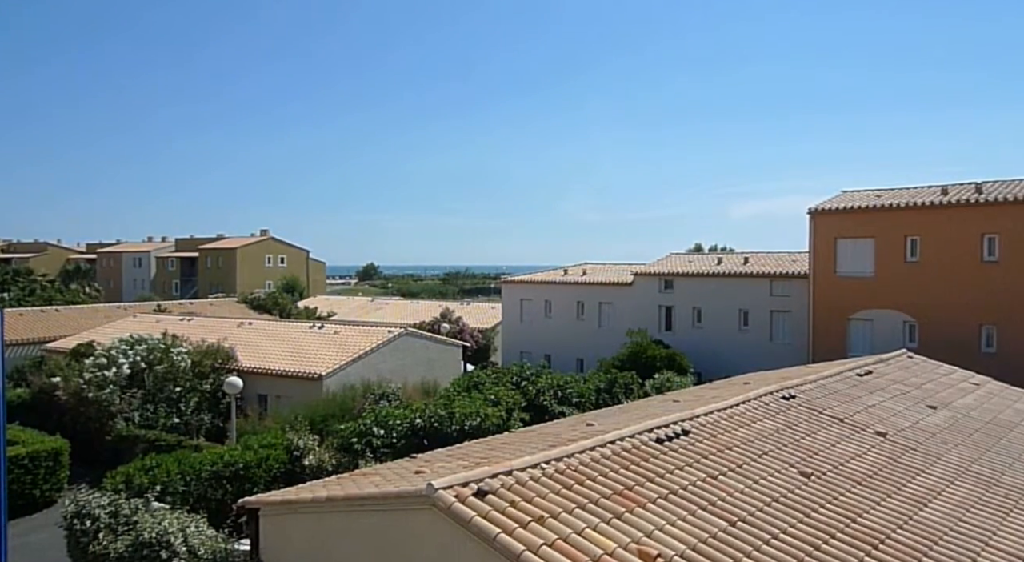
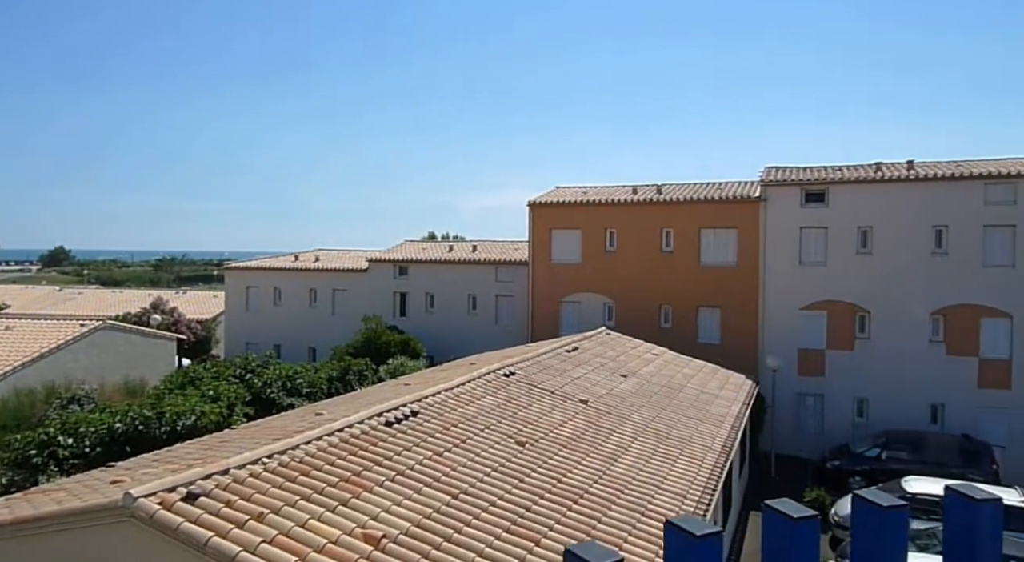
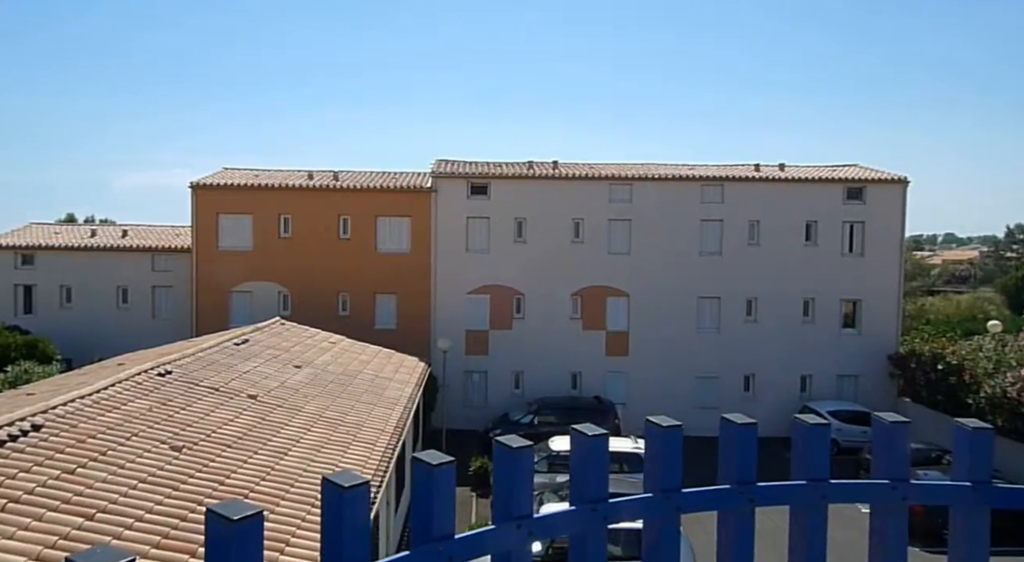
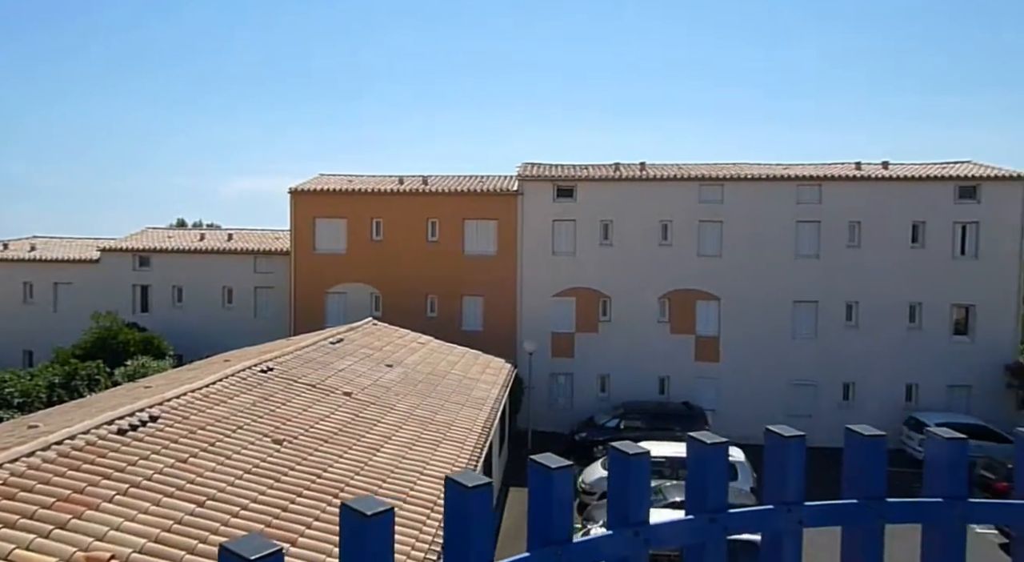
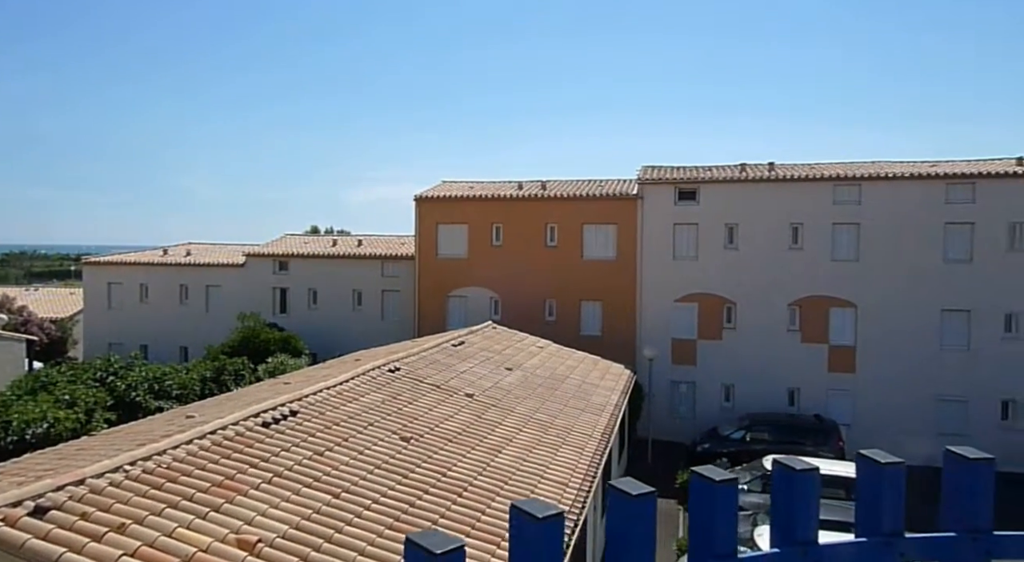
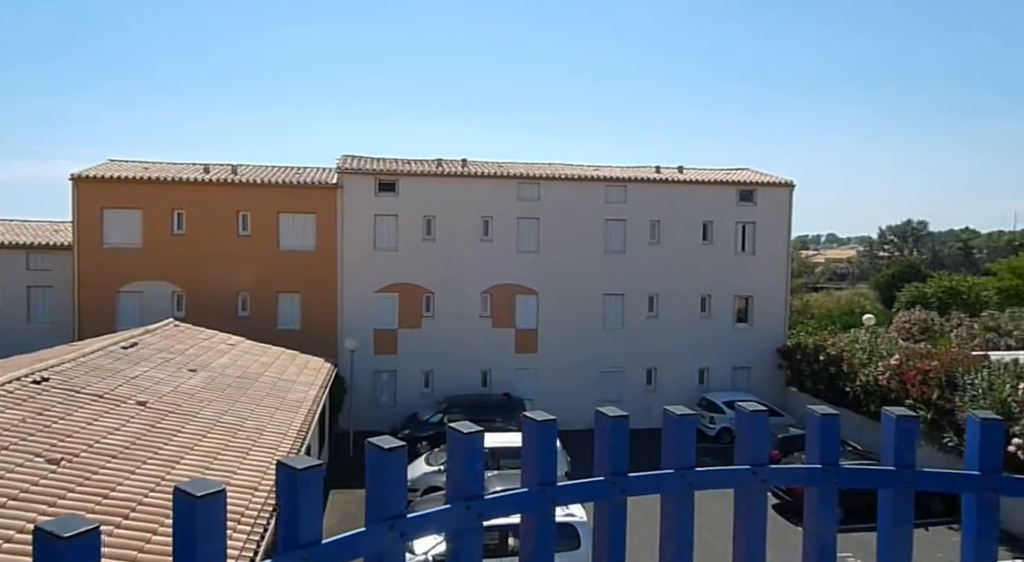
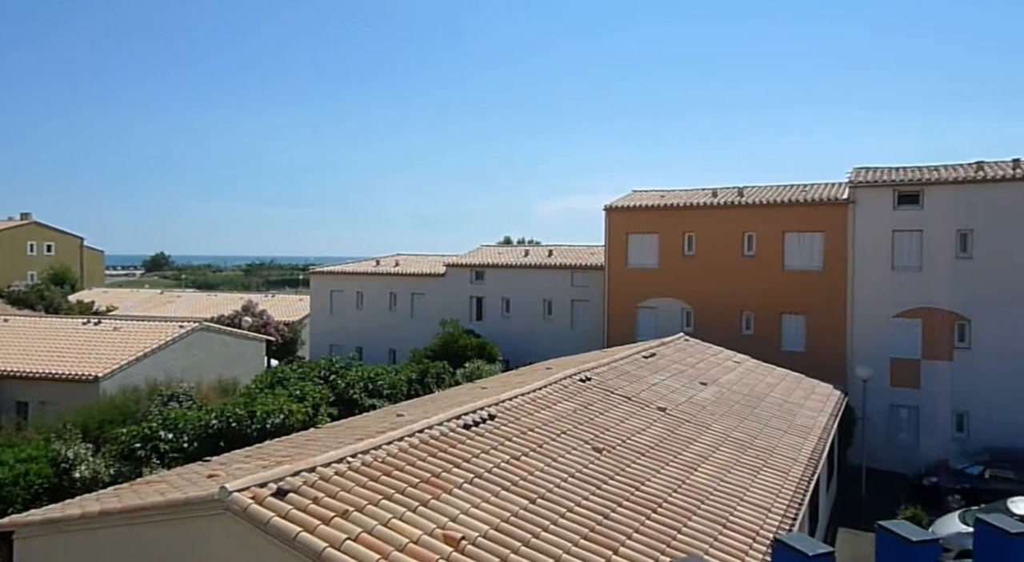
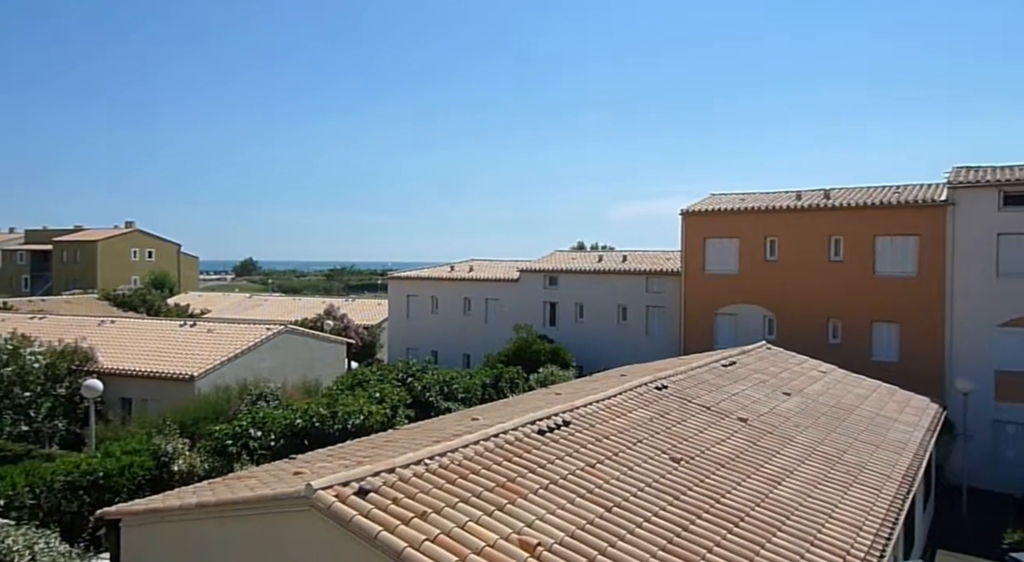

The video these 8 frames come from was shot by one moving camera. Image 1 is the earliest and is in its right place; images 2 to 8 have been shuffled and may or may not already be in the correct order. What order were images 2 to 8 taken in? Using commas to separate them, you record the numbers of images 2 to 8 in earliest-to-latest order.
8, 7, 2, 5, 4, 3, 6
